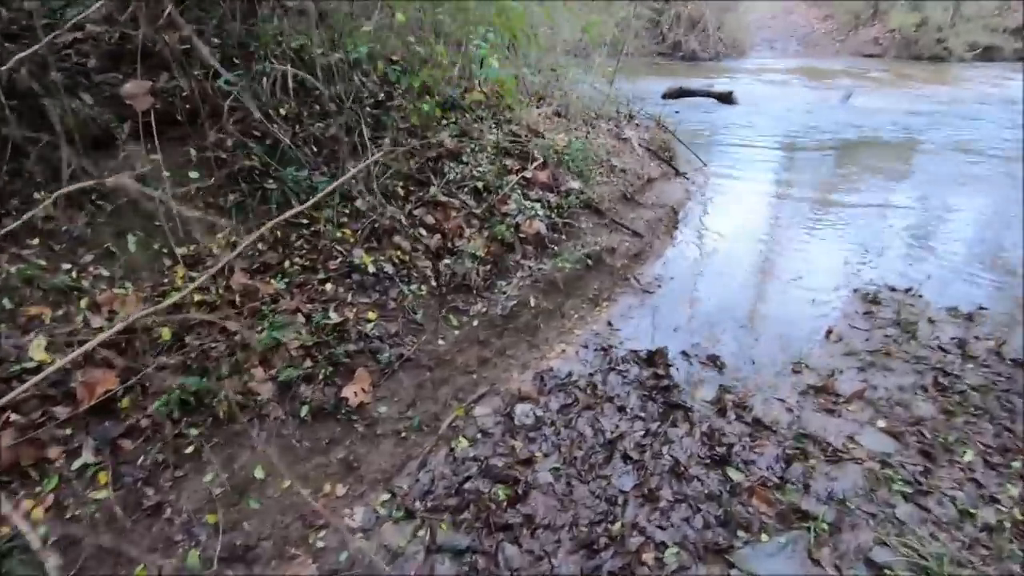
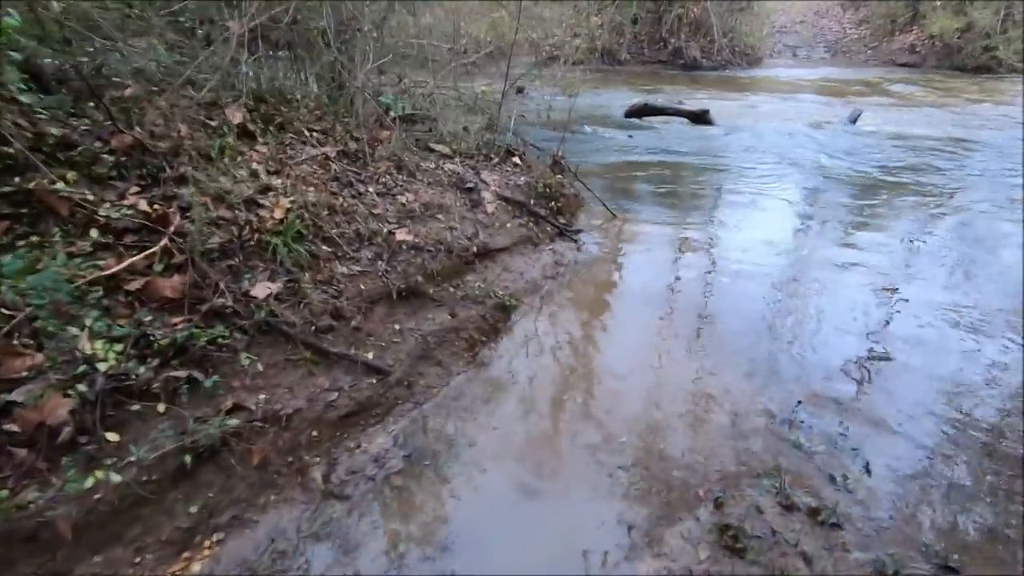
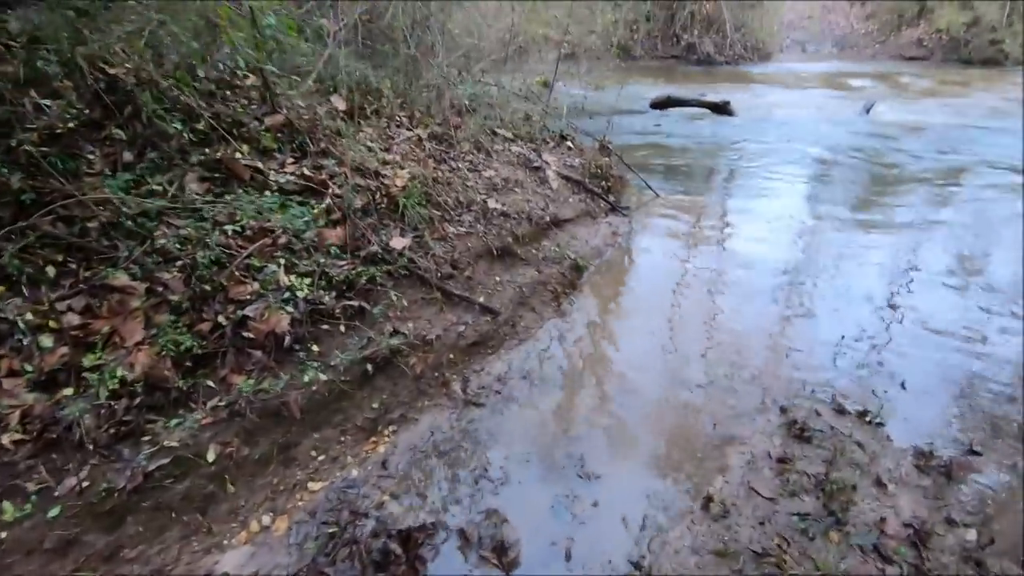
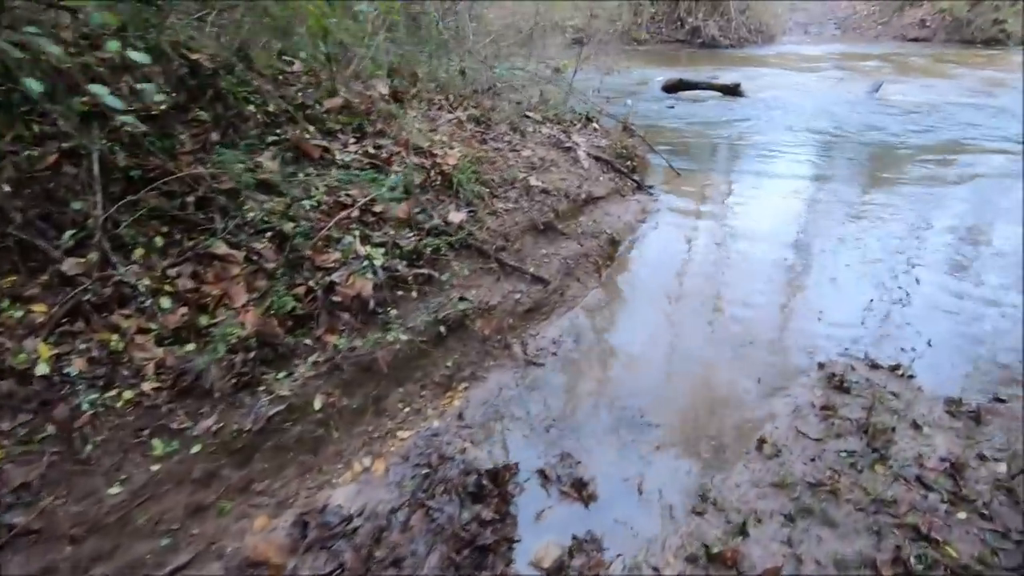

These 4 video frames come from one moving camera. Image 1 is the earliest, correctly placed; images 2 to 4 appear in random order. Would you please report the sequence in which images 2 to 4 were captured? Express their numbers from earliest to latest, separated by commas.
4, 3, 2
